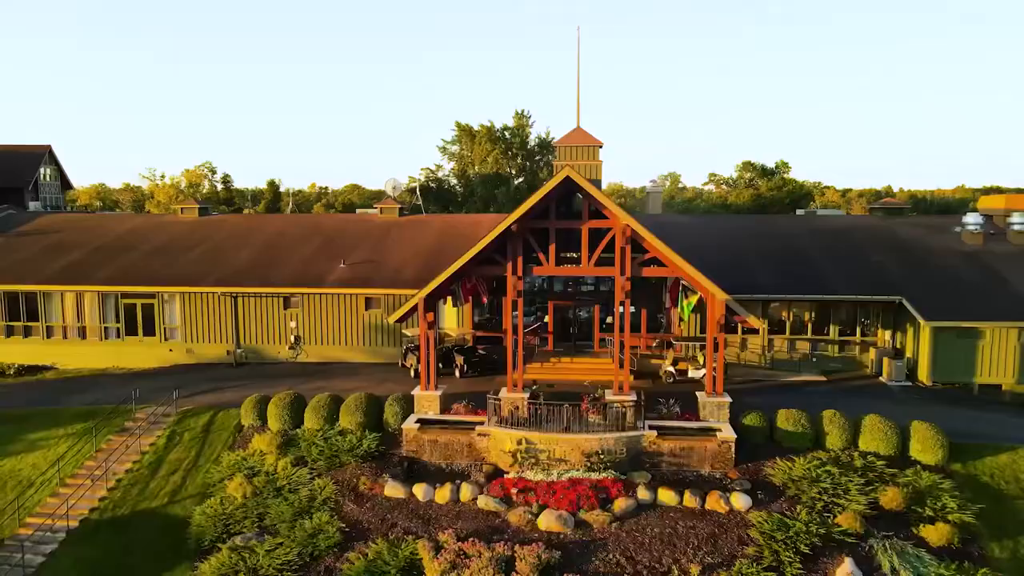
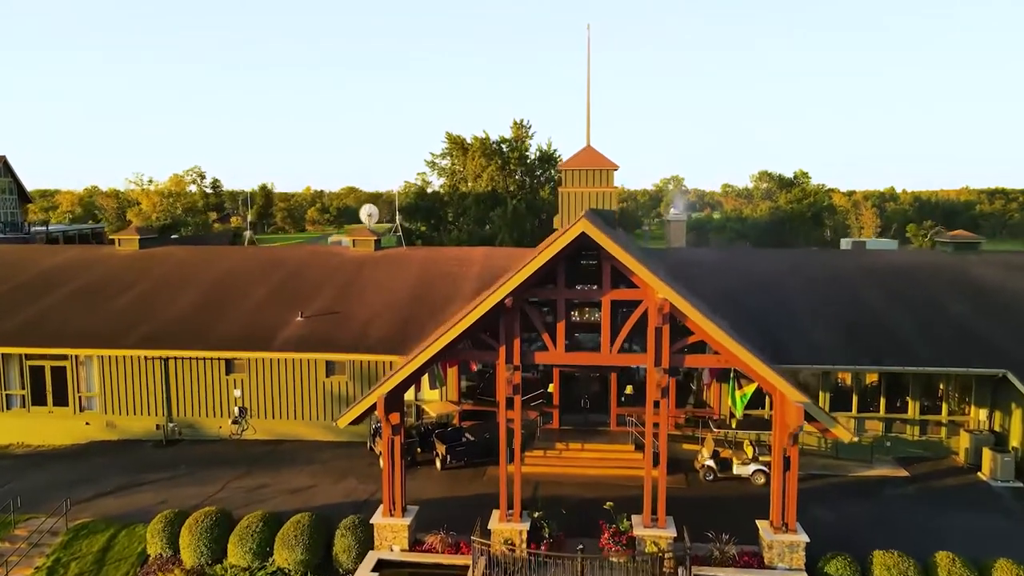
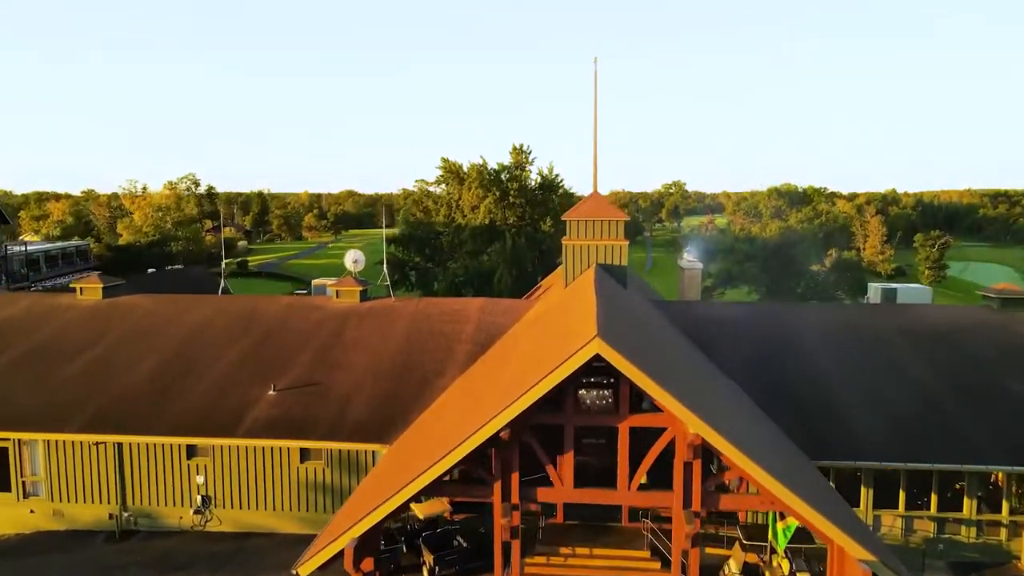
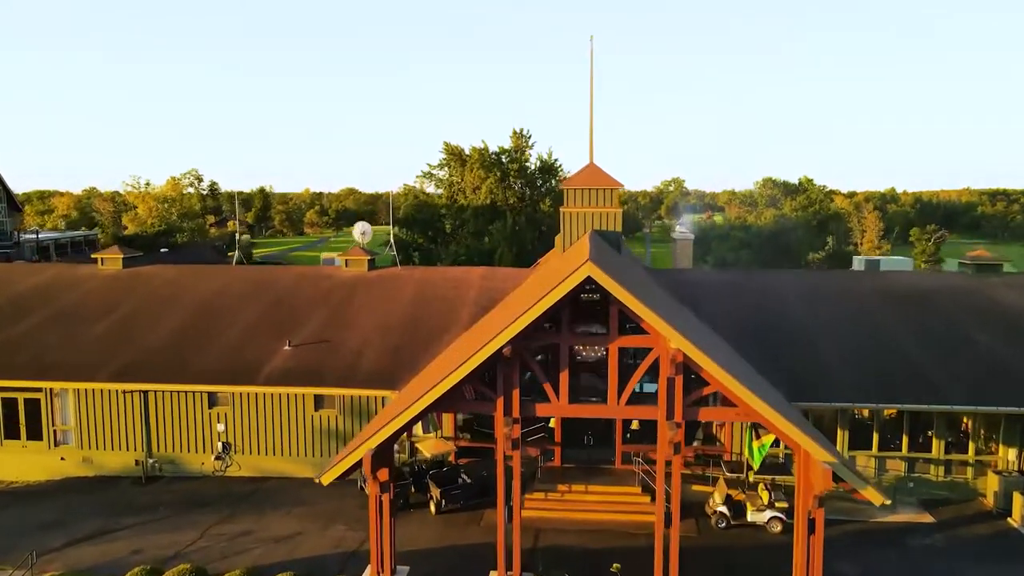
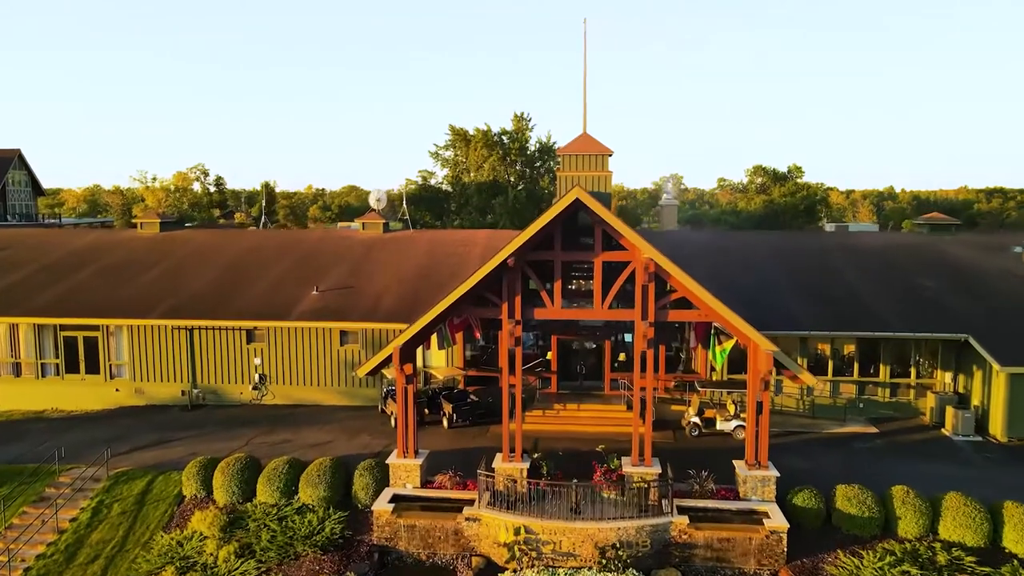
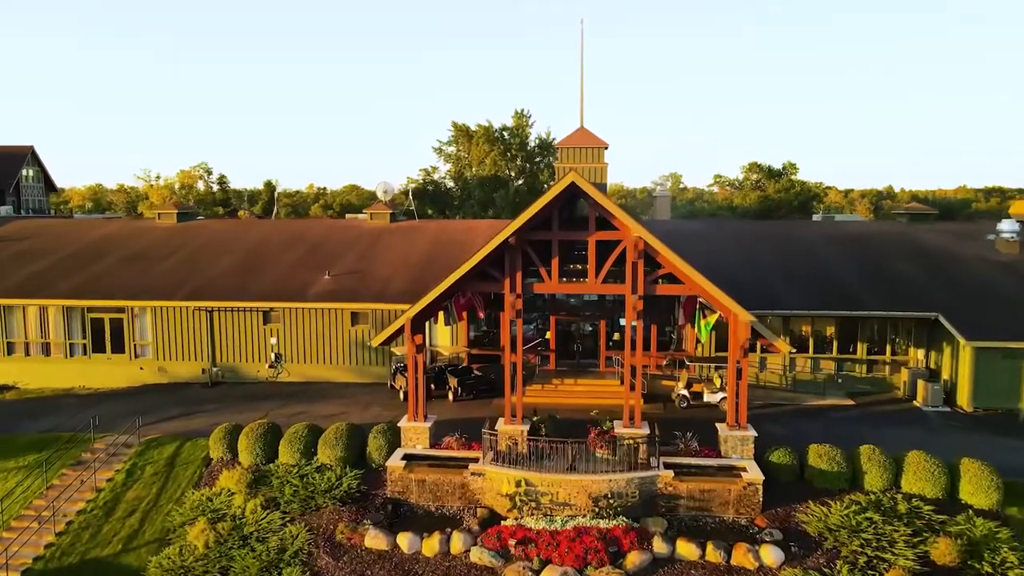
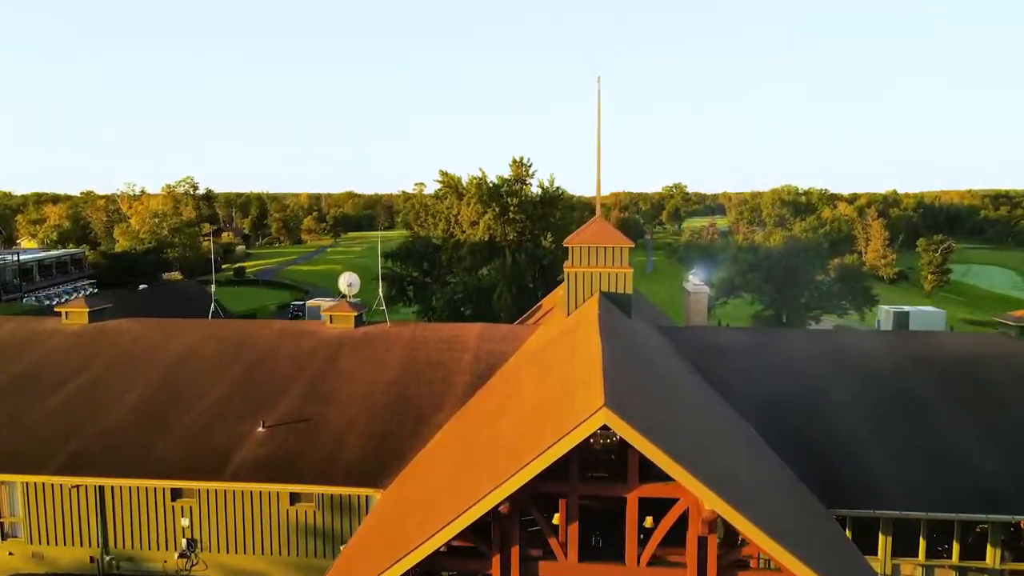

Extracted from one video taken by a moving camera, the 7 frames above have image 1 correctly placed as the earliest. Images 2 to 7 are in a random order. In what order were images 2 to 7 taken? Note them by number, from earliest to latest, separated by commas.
6, 5, 2, 4, 3, 7
